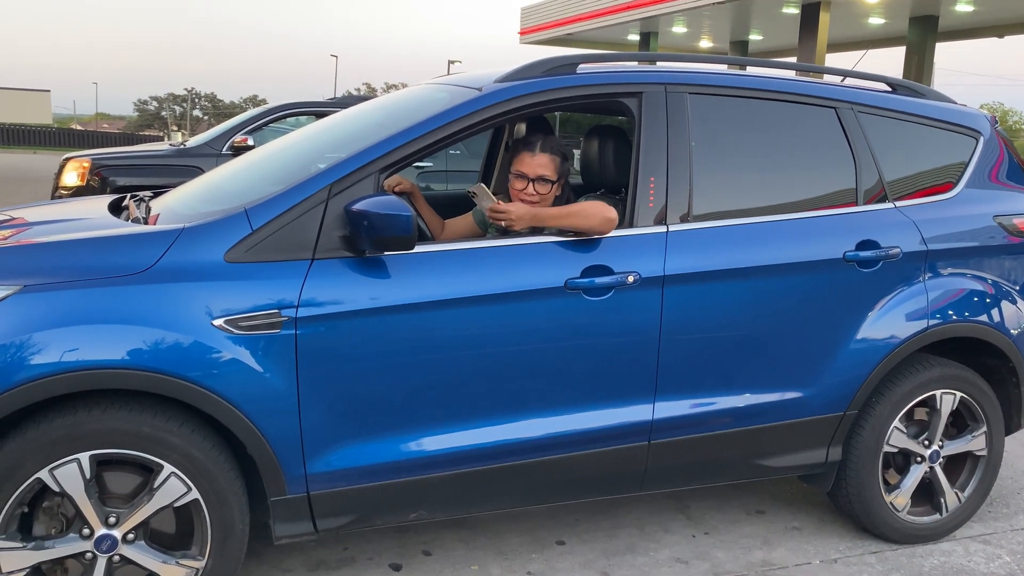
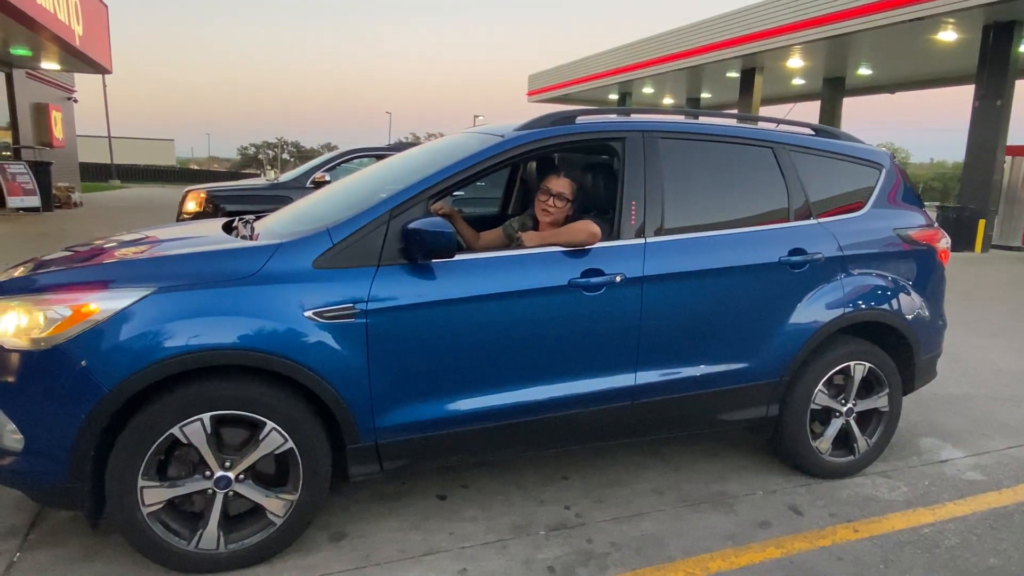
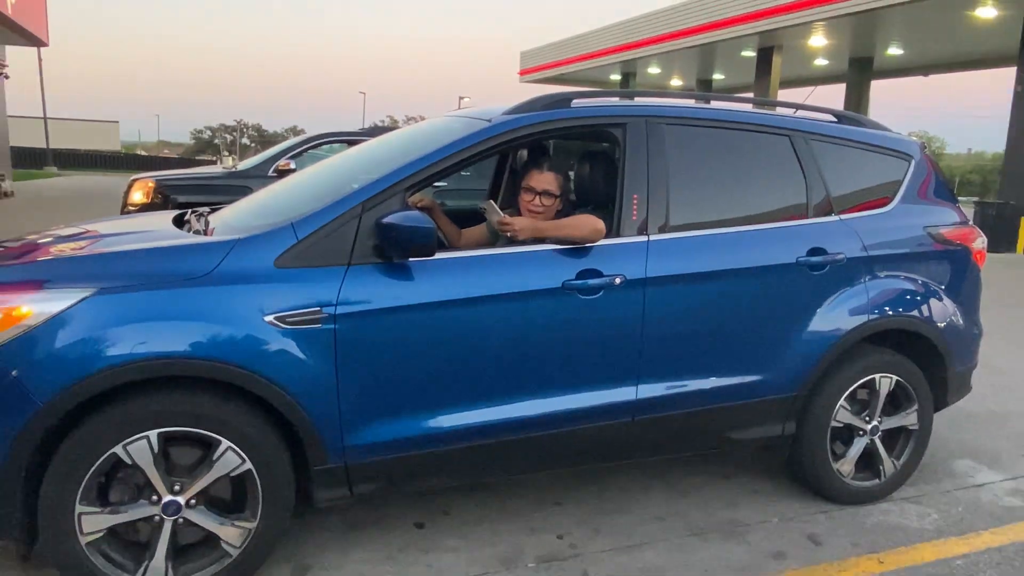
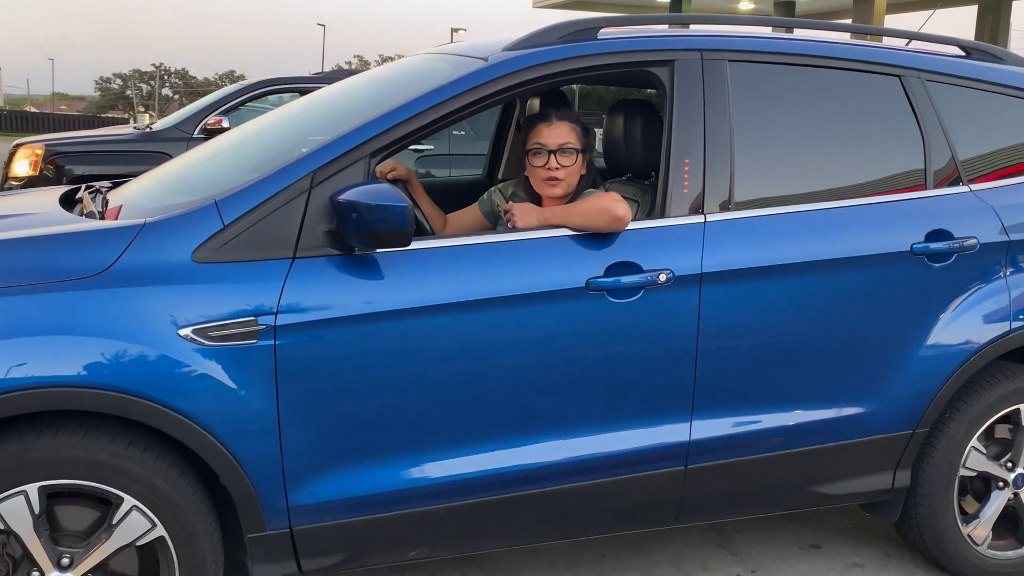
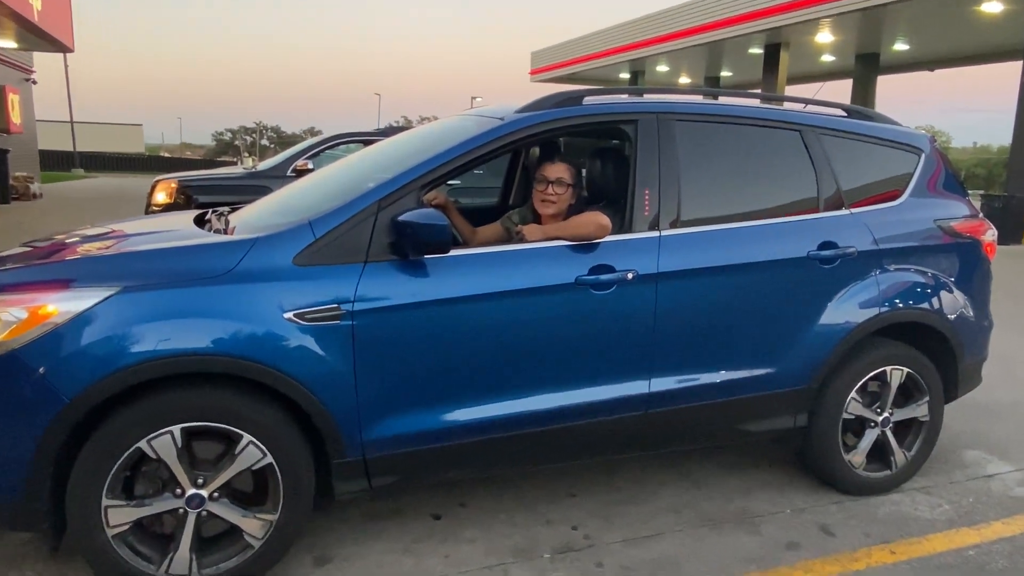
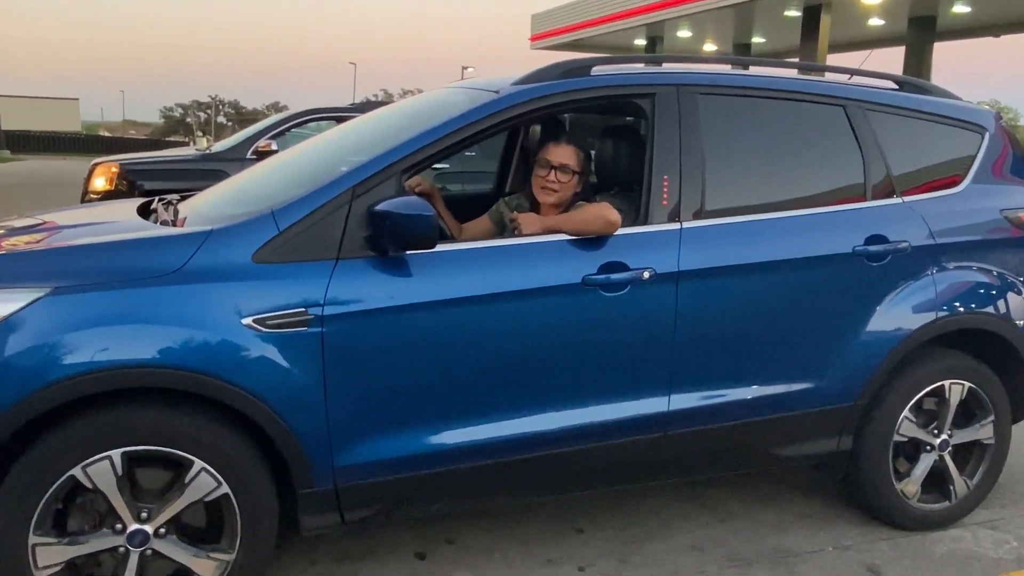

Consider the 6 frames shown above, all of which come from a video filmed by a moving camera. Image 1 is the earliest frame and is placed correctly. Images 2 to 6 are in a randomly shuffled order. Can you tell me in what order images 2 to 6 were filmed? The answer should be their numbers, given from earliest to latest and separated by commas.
3, 2, 5, 6, 4
